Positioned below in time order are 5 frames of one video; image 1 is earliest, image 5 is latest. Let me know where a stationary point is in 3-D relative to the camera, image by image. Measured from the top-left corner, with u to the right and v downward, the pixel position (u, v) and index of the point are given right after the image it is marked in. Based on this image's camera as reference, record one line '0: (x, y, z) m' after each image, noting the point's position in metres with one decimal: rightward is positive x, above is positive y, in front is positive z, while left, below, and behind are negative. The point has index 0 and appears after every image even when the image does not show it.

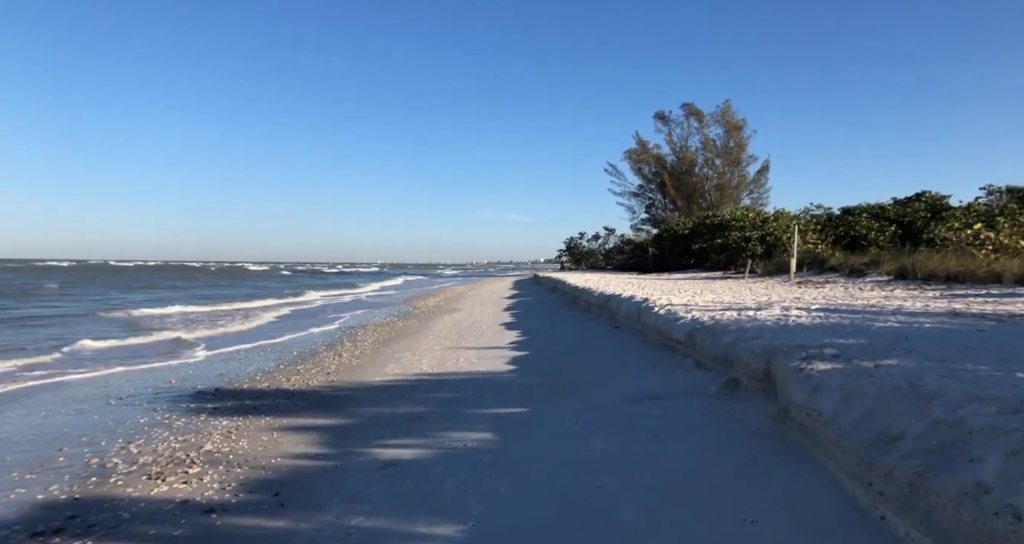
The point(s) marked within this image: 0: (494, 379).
0: (-0.2, -1.3, +7.5) m
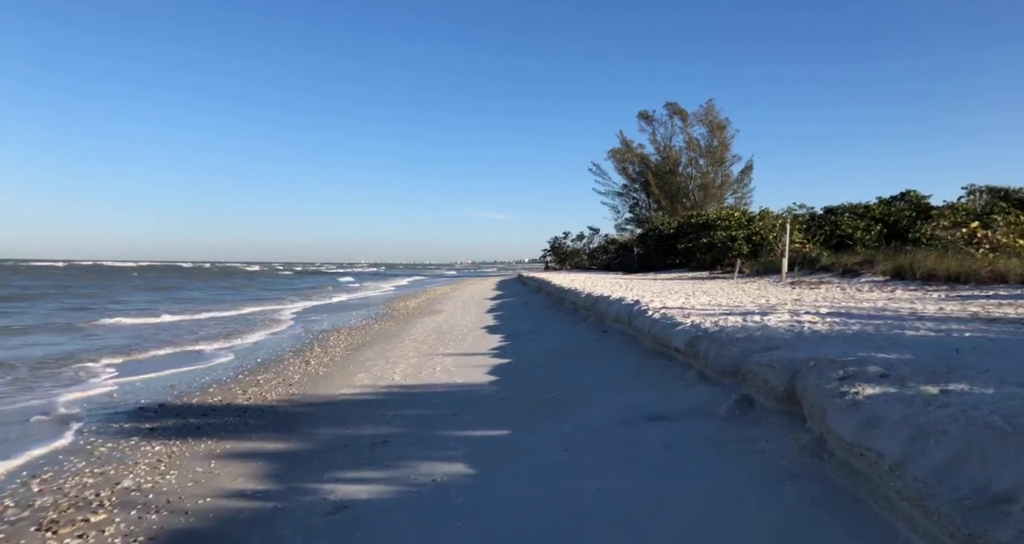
0: (-0.4, -1.3, +6.7) m
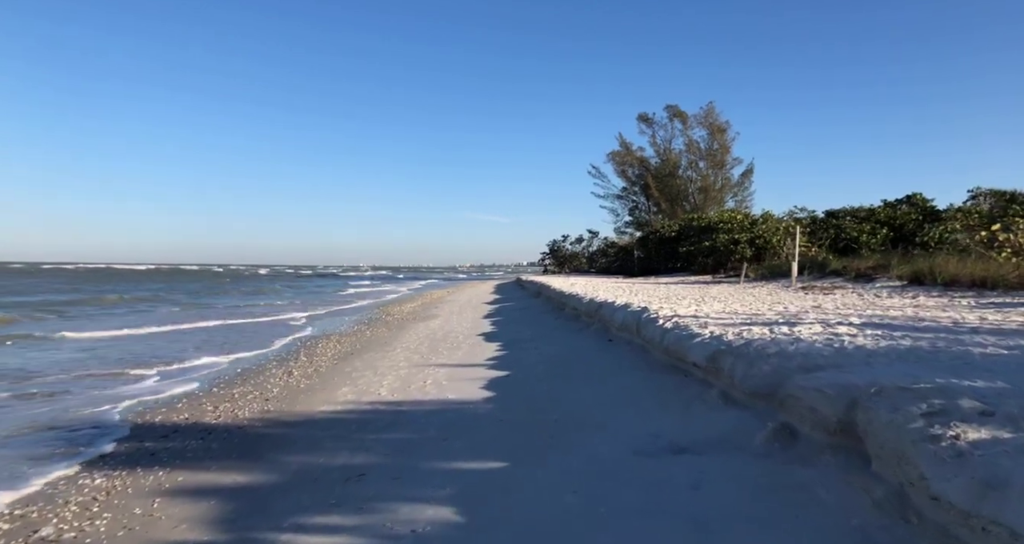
0: (-0.4, -1.3, +6.0) m
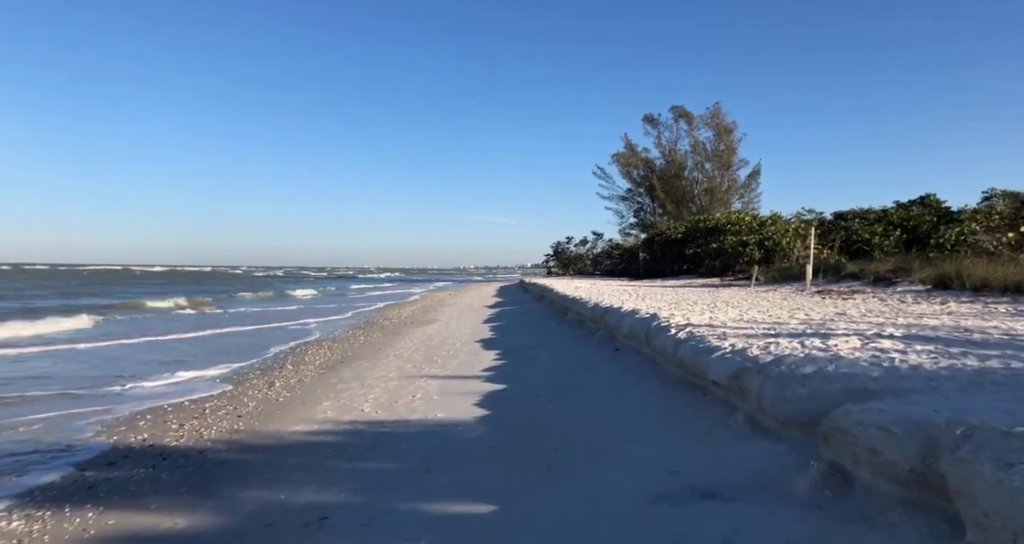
0: (-0.5, -1.4, +5.3) m
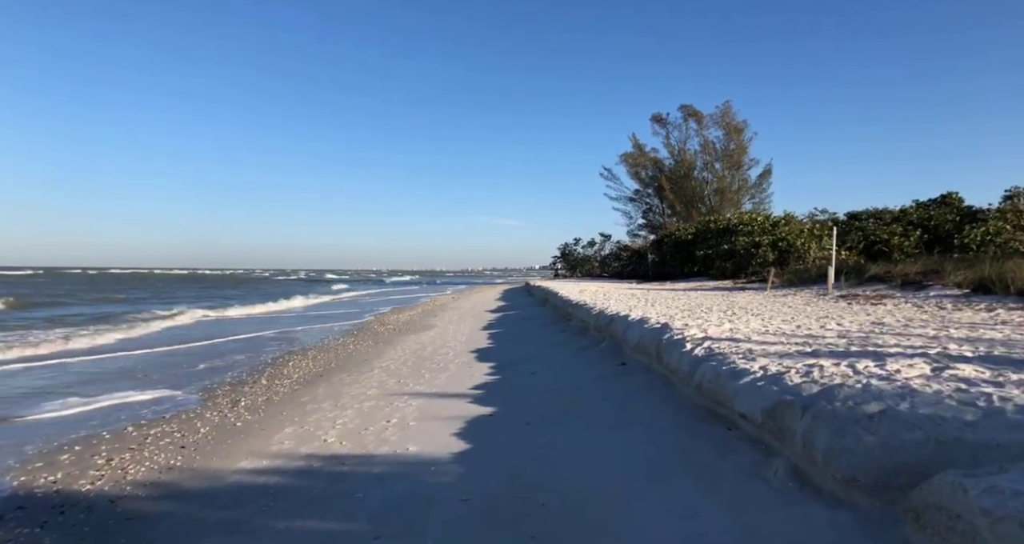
0: (-0.6, -1.4, +4.3) m
